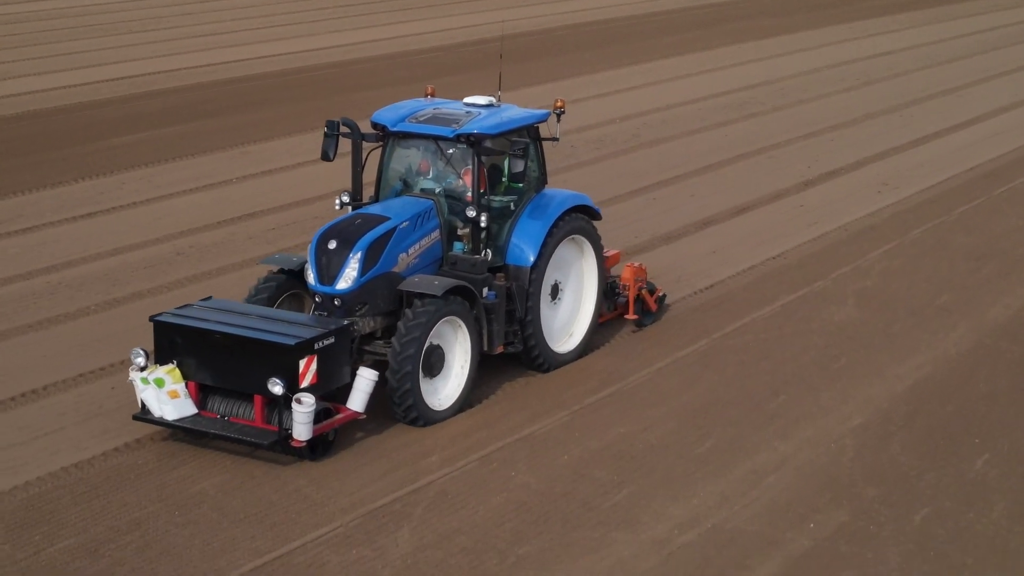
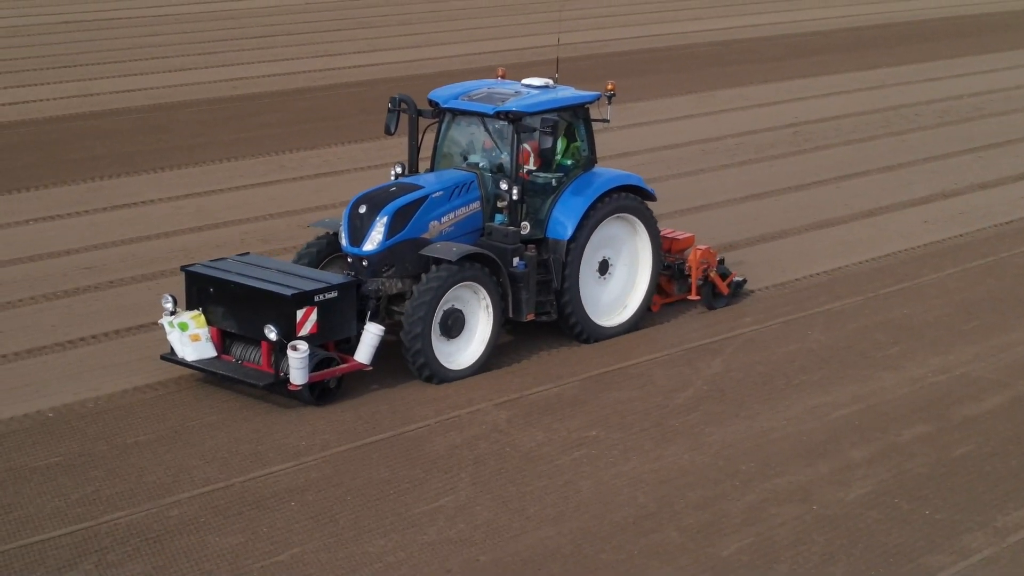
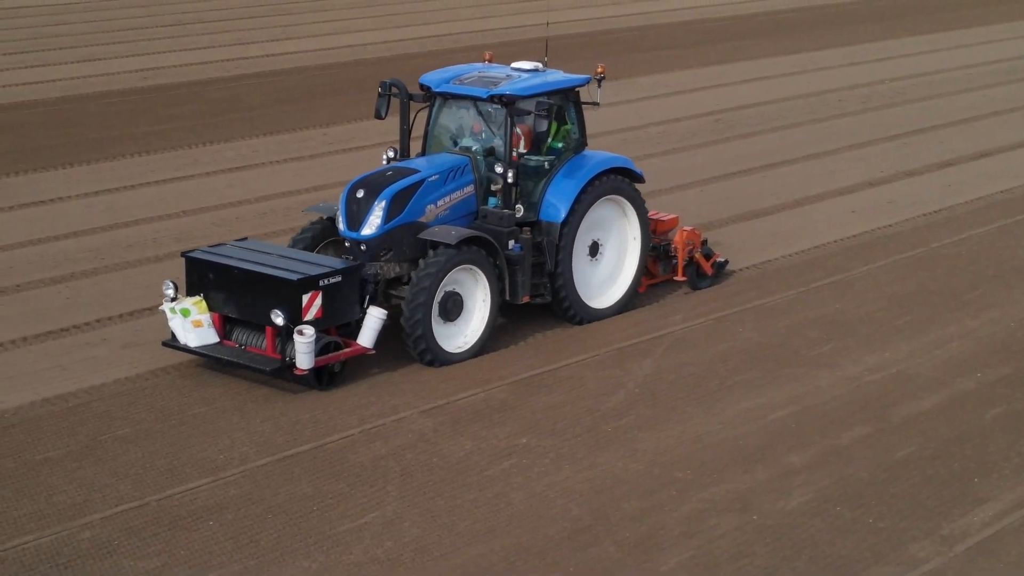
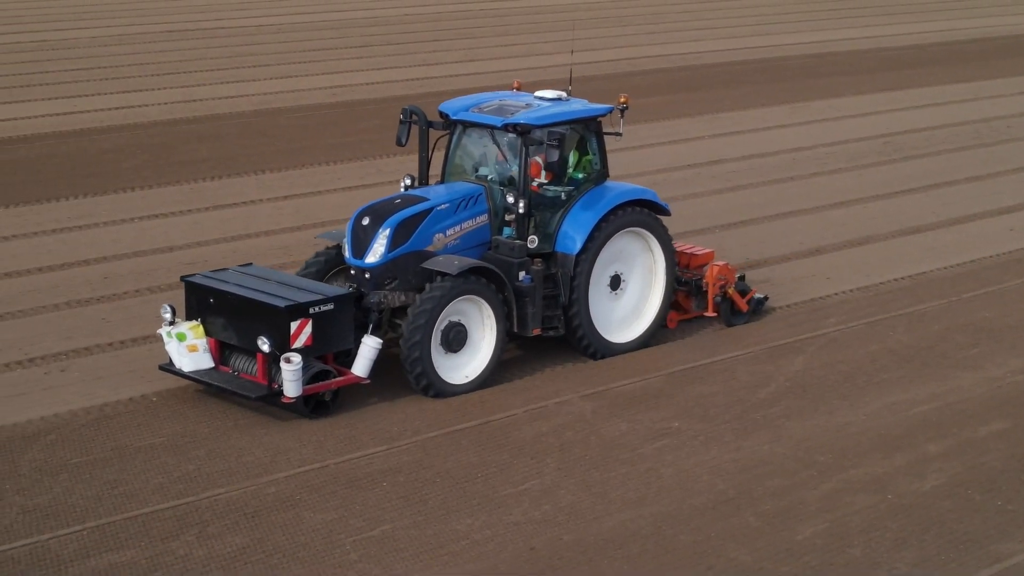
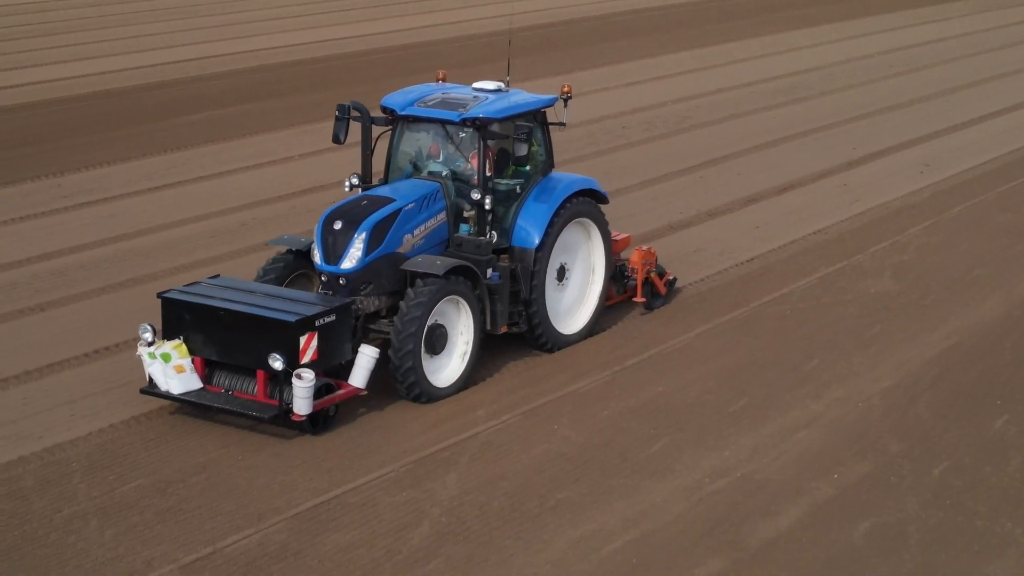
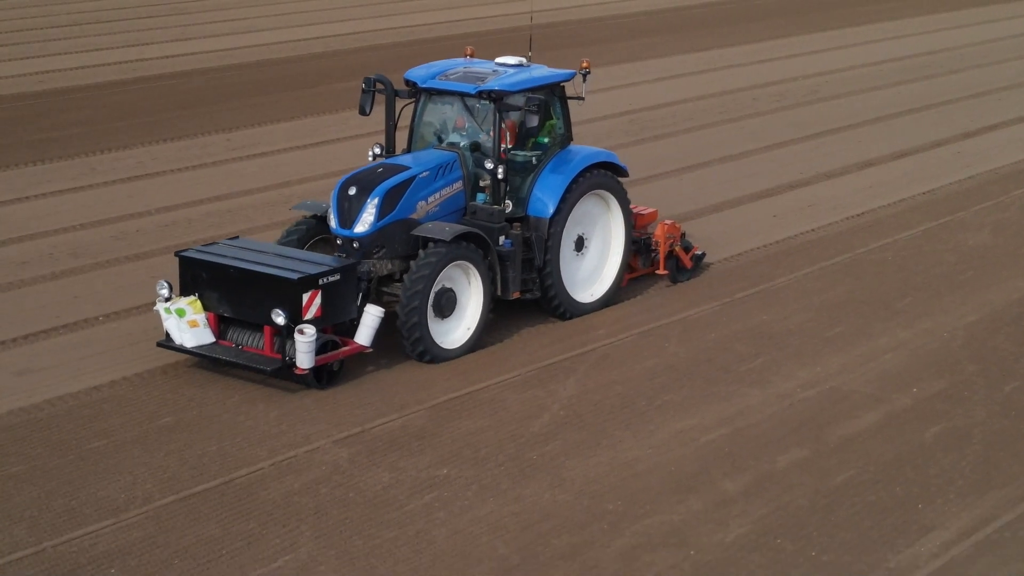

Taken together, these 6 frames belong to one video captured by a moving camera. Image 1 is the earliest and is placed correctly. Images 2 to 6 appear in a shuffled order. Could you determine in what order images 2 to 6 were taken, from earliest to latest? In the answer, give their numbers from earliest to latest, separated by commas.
5, 6, 3, 2, 4
